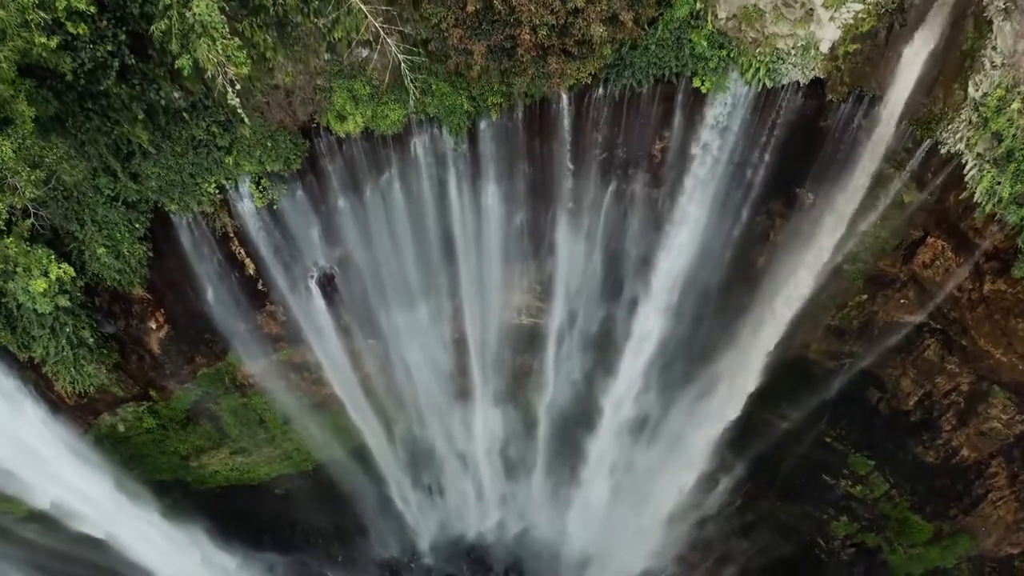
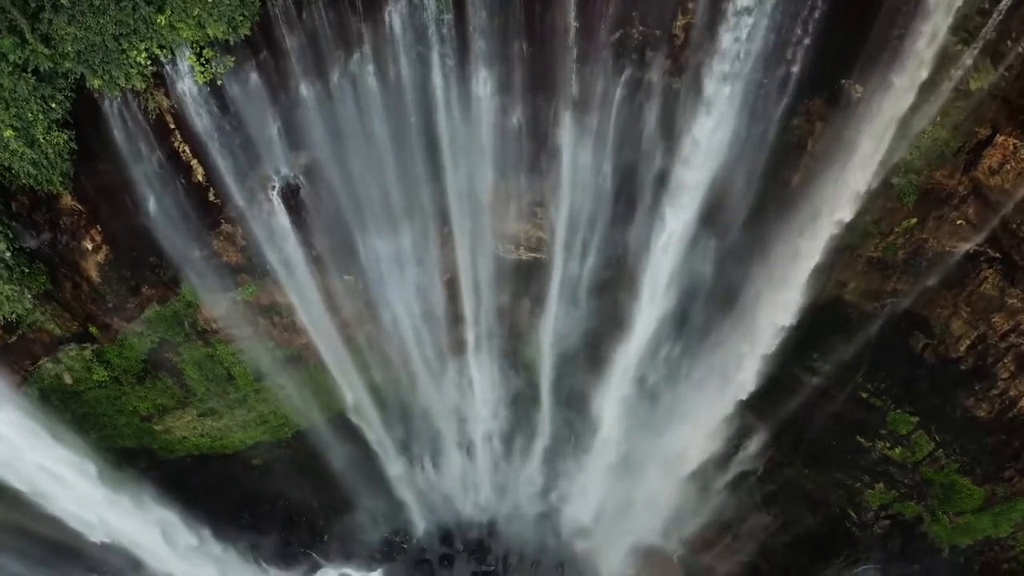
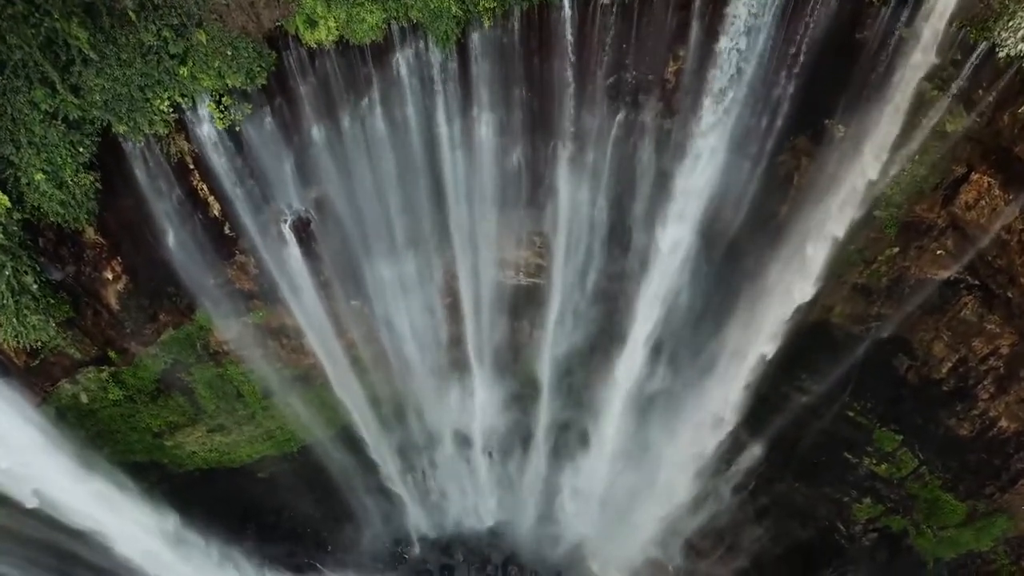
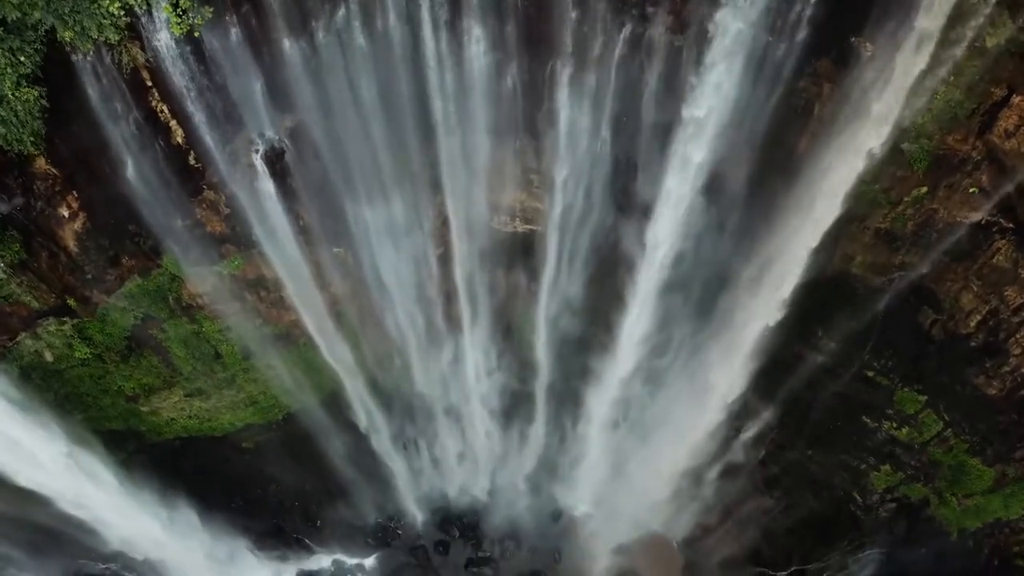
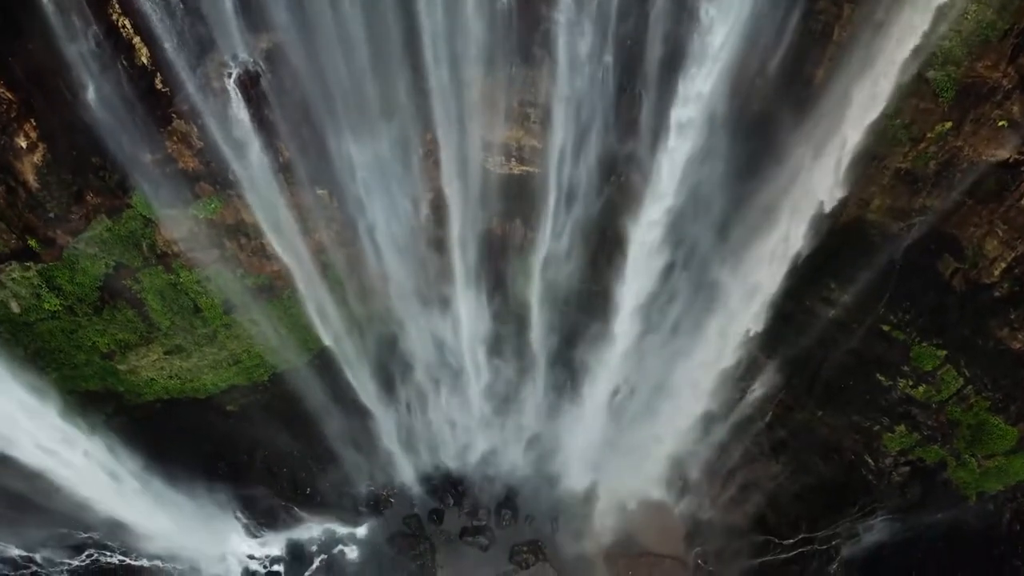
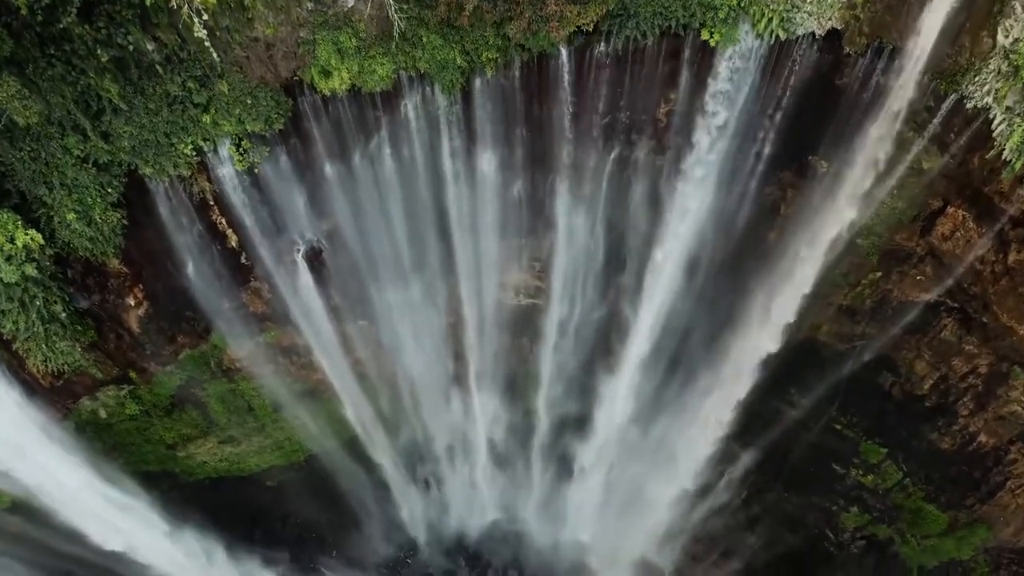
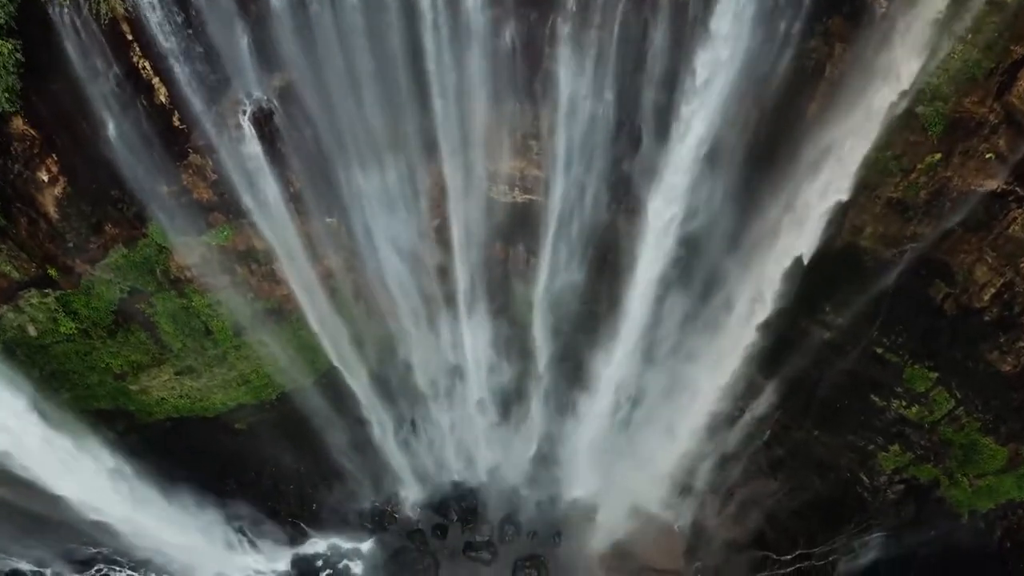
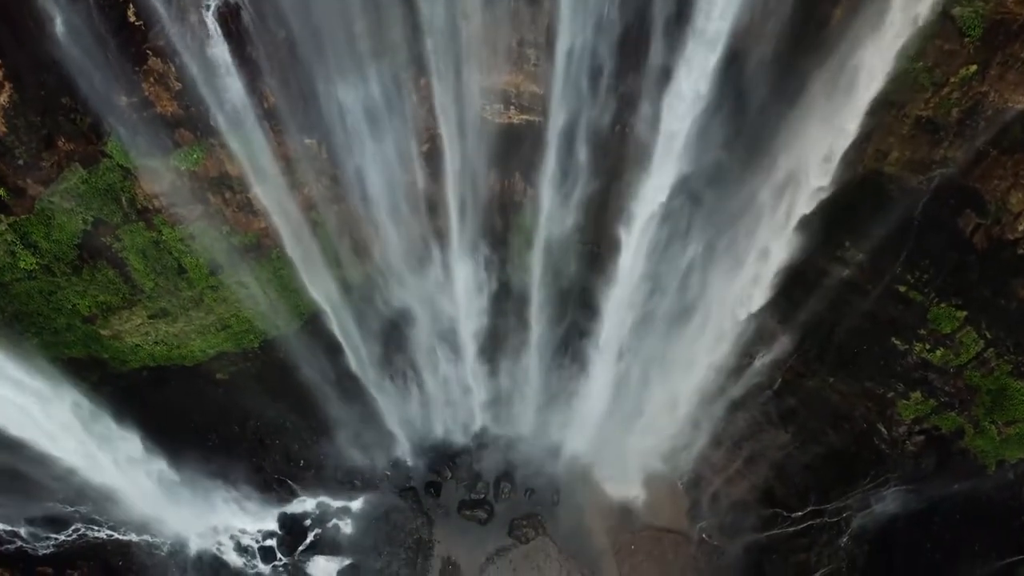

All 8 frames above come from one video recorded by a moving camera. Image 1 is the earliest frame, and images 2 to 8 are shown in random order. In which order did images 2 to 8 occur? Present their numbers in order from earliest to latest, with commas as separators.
6, 3, 2, 4, 7, 5, 8
